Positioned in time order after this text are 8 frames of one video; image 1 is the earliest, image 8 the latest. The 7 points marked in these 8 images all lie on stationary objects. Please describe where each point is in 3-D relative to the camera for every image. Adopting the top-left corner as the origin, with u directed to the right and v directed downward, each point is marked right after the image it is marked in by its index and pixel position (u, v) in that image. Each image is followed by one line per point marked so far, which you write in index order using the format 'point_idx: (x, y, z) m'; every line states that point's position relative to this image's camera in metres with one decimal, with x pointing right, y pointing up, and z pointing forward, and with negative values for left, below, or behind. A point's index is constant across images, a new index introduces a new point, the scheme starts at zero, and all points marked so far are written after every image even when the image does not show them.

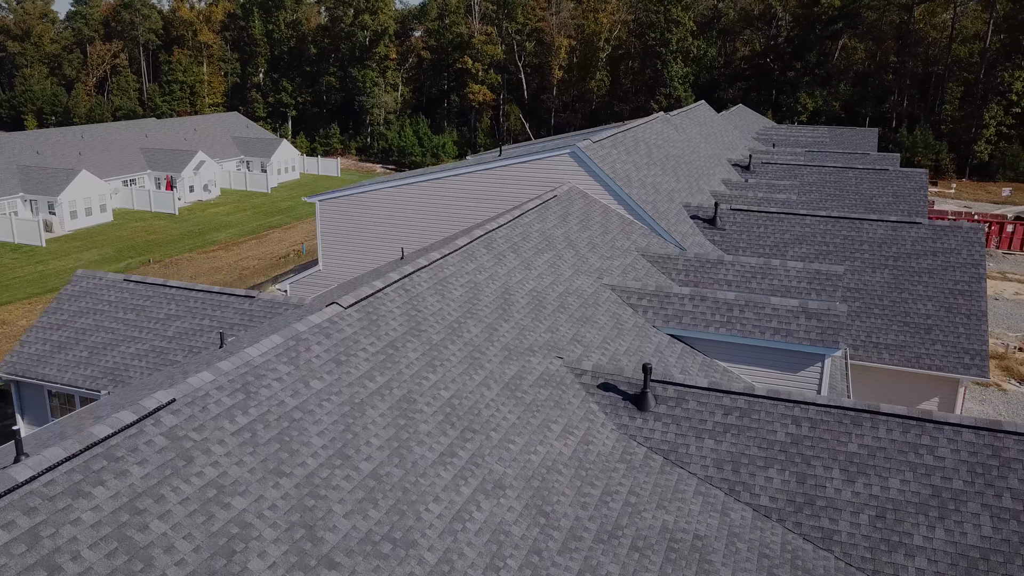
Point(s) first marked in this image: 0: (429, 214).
0: (-1.8, +1.6, +17.8) m
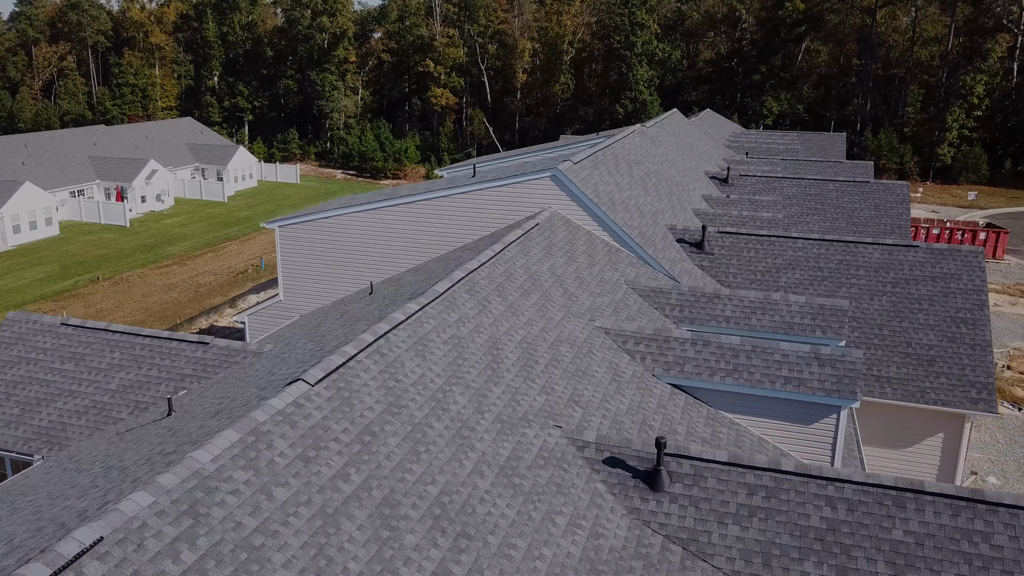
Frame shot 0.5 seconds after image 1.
0: (-2.3, +1.0, +16.6) m
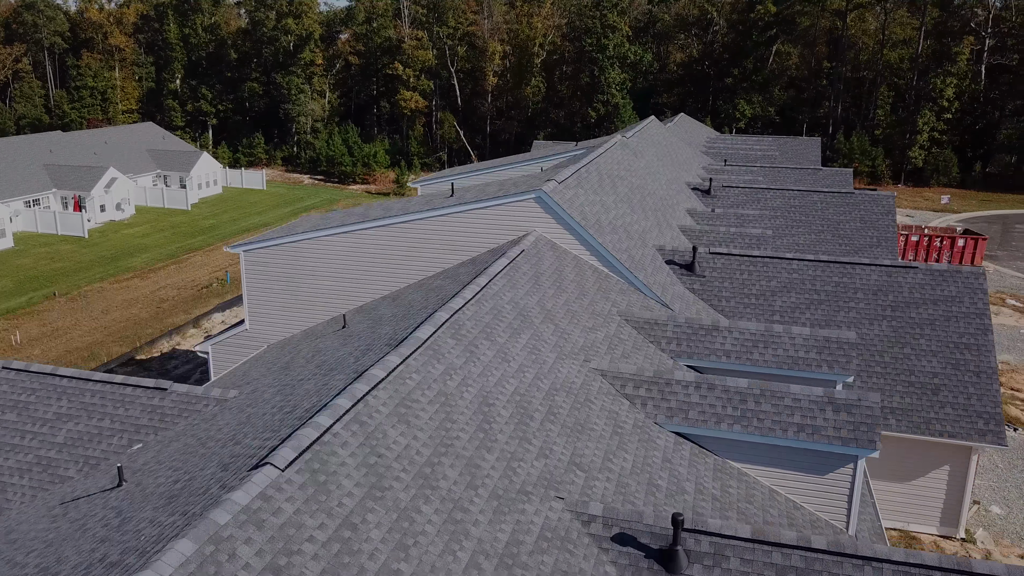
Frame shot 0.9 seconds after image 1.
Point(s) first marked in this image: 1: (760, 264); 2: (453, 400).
0: (-2.7, +0.4, +15.6) m
1: (+4.9, +0.5, +16.2) m
2: (-0.6, -1.2, +8.3) m
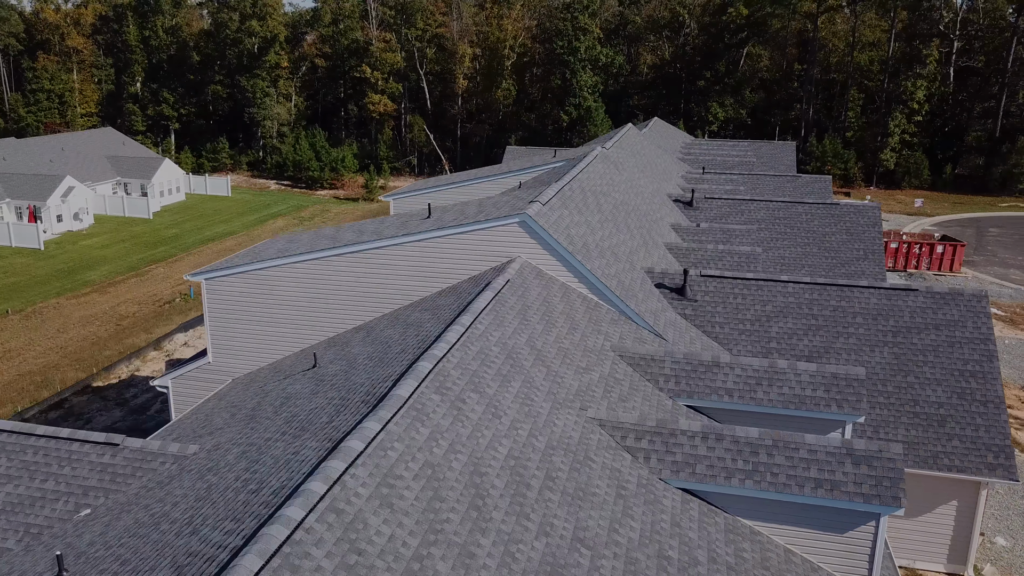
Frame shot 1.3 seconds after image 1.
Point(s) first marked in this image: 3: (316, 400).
0: (-3.0, -0.1, +14.6) m
1: (+4.6, 0.0, +15.4) m
2: (-0.6, -1.7, +7.4) m
3: (-2.4, -1.4, +9.8) m
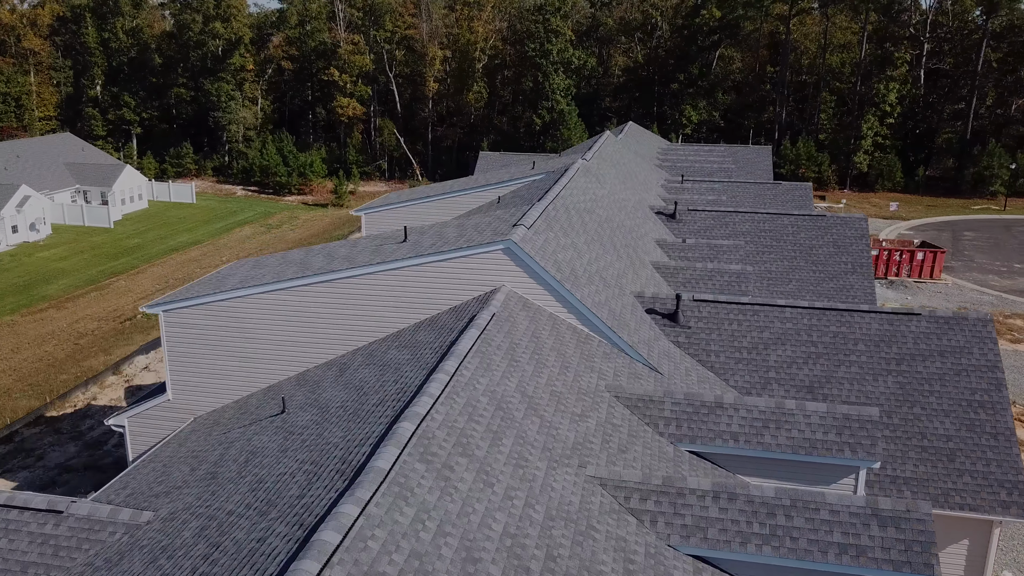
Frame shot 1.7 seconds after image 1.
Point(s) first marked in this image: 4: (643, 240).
0: (-3.3, -0.6, +13.5) m
1: (+4.3, -0.4, +14.6) m
2: (-0.6, -2.2, +6.4) m
3: (-2.5, -1.9, +8.8) m
4: (+3.1, +1.1, +18.9) m
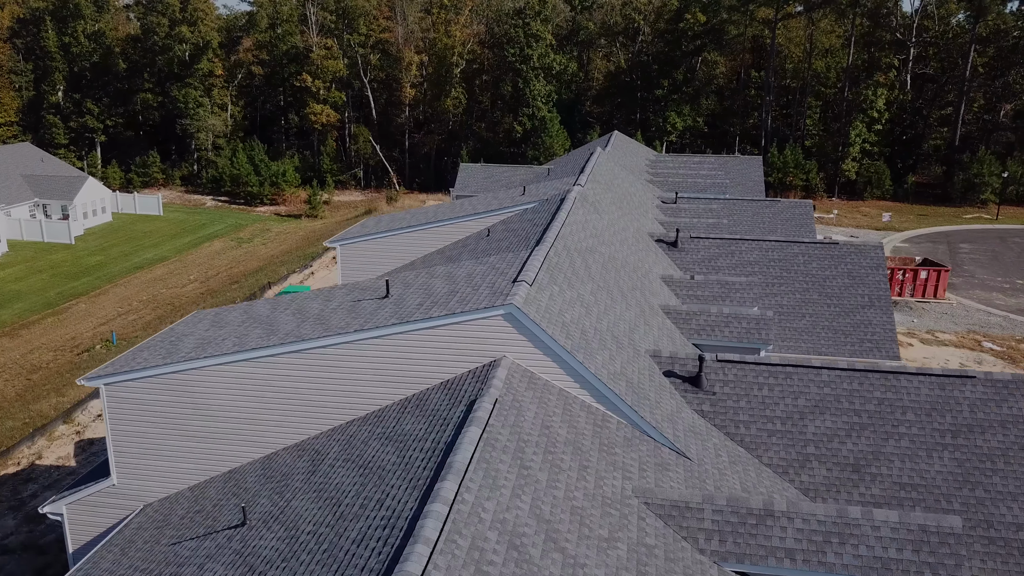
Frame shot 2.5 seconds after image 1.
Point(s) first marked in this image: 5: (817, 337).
0: (-3.3, -1.6, +11.6) m
1: (+4.3, -1.3, +12.9) m
2: (-0.4, -3.2, +4.6) m
3: (-2.3, -2.9, +6.9) m
4: (+2.9, +0.2, +17.2) m
5: (+7.2, -1.1, +19.4) m
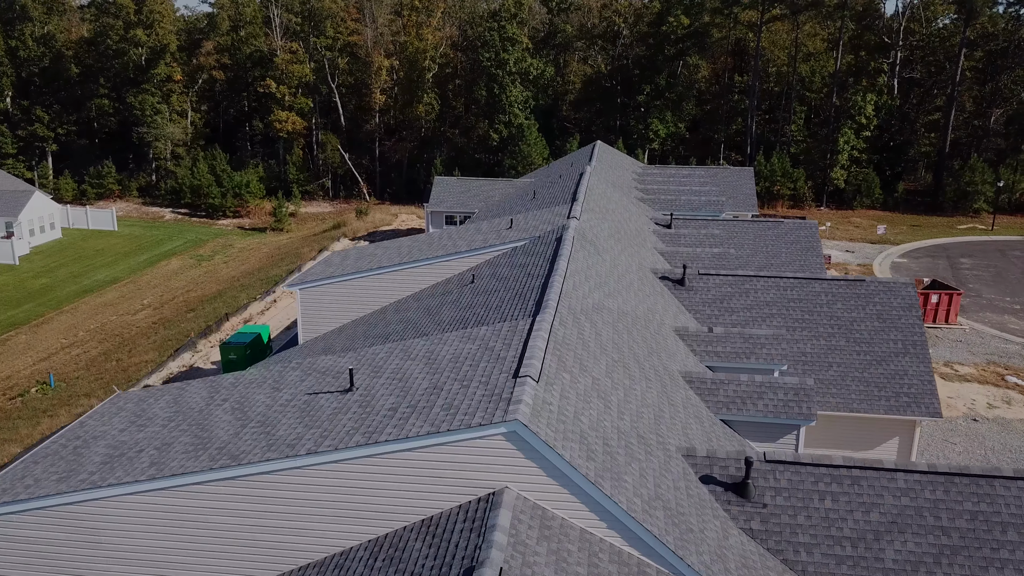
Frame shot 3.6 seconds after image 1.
0: (-3.2, -2.8, +8.8) m
1: (+4.2, -2.4, +10.4) m
2: (-0.1, -4.3, +1.9) m
3: (-2.1, -4.0, +4.2) m
4: (+2.7, -0.9, +14.6) m
5: (+7.0, -2.1, +17.0) m
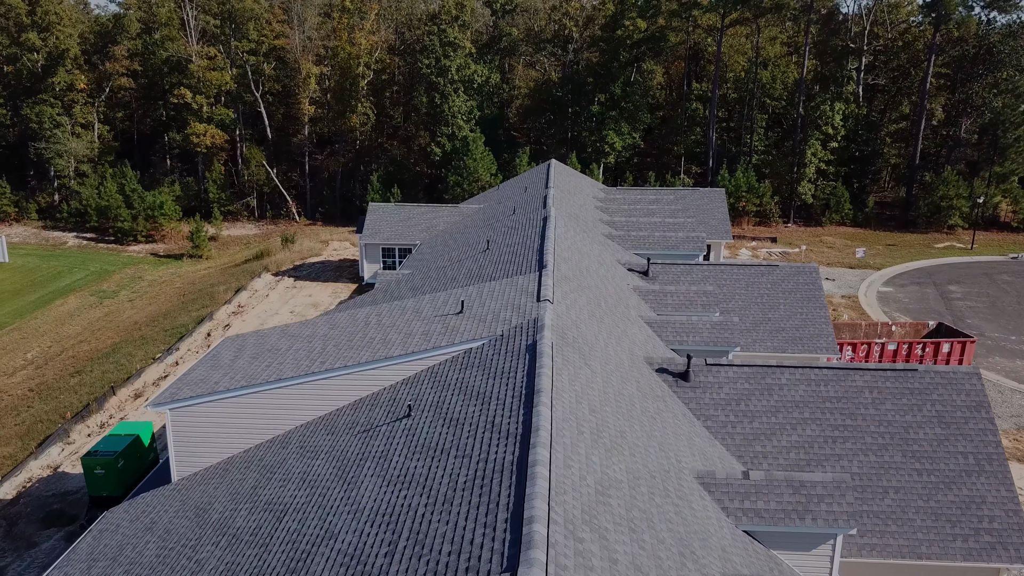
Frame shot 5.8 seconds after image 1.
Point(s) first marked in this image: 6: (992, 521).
0: (-3.3, -4.7, +3.9) m
1: (+4.0, -4.2, +5.9) m
2: (+0.3, -6.1, -2.8) m
3: (-1.9, -5.9, -0.7) m
4: (+2.2, -2.7, +10.0) m
5: (+6.3, -3.9, +12.7) m
6: (+7.6, -3.7, +12.8) m
